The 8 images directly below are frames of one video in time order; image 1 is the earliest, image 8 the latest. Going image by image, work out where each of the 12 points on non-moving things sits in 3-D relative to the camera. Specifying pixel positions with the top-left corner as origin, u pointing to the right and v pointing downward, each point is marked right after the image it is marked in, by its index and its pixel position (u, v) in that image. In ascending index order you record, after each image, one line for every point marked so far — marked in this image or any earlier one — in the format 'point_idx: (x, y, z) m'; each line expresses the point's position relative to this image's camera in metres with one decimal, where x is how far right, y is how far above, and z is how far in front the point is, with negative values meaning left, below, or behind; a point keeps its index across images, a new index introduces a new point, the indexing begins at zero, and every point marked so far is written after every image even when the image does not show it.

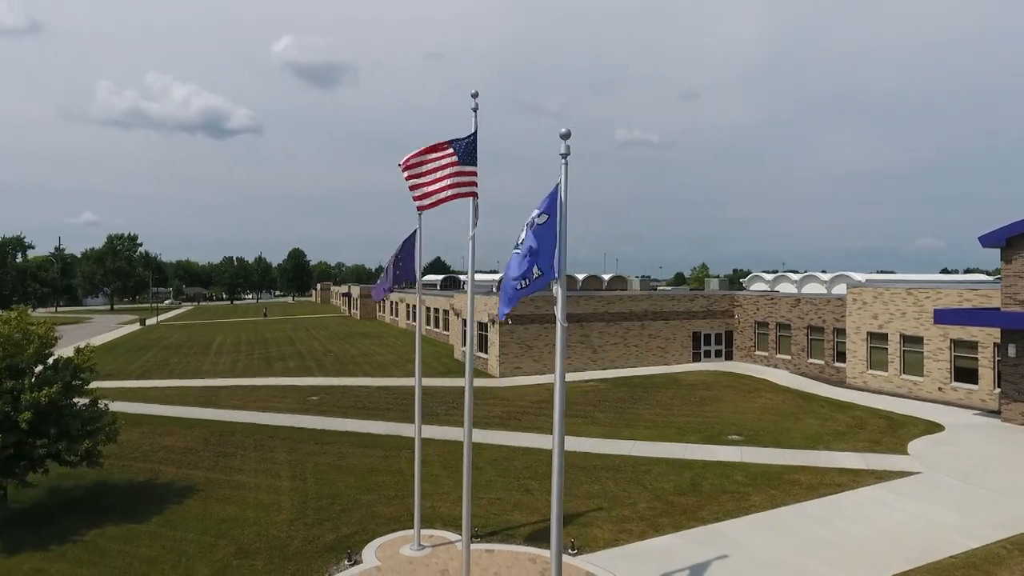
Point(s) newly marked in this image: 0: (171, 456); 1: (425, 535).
0: (-9.3, -4.6, +17.2) m
1: (-1.7, -4.7, +11.9) m
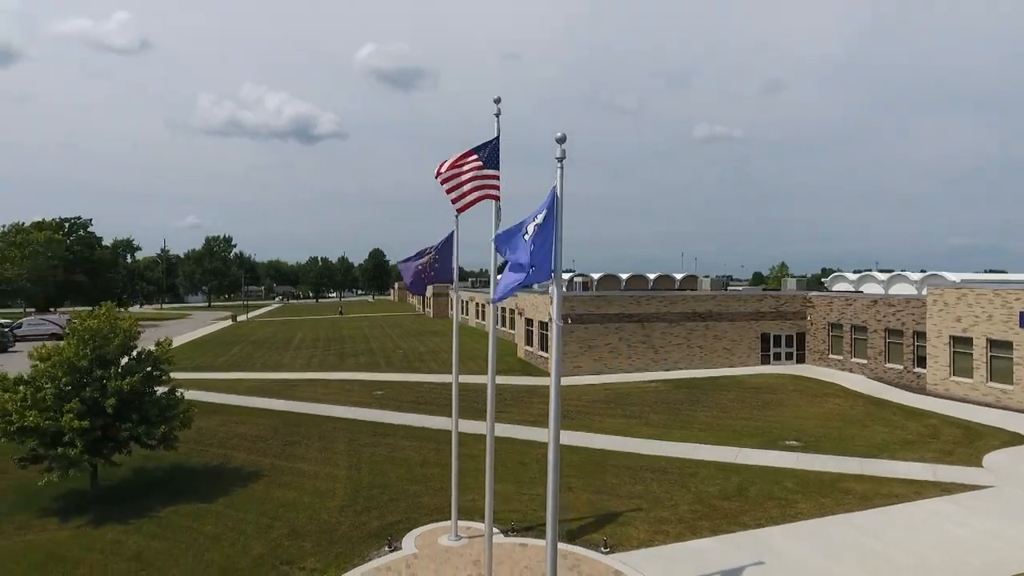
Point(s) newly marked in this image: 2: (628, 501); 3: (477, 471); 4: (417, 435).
0: (-7.9, -4.5, +18.6) m
1: (-1.0, -4.6, +12.3) m
2: (+2.4, -4.6, +13.5) m
3: (-0.9, -4.5, +15.6) m
4: (-2.8, -4.4, +19.0) m
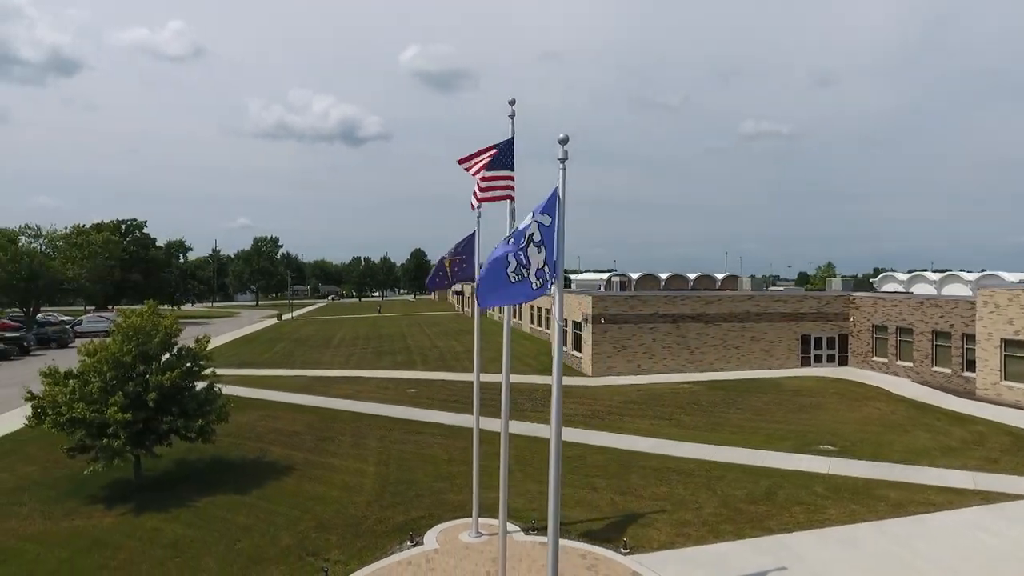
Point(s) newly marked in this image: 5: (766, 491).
0: (-7.0, -4.5, +19.1) m
1: (-0.6, -4.6, +12.5) m
2: (+2.9, -4.6, +13.4) m
3: (-0.2, -4.5, +15.8) m
4: (-2.0, -4.4, +19.2) m
5: (+5.5, -4.4, +13.8) m
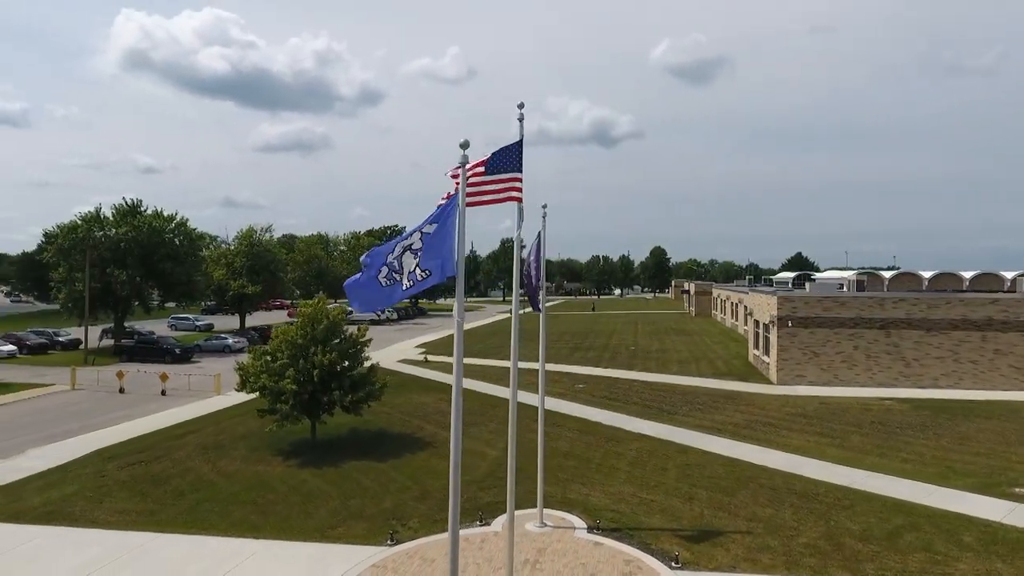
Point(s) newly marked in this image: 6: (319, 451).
0: (-2.5, -4.4, +21.4) m
1: (+0.8, -4.6, +12.8) m
2: (+4.4, -4.5, +12.3) m
3: (+2.4, -4.5, +15.7) m
4: (+2.2, -4.3, +19.5) m
5: (+6.9, -4.4, +11.6) m
6: (-5.5, -4.6, +18.0) m
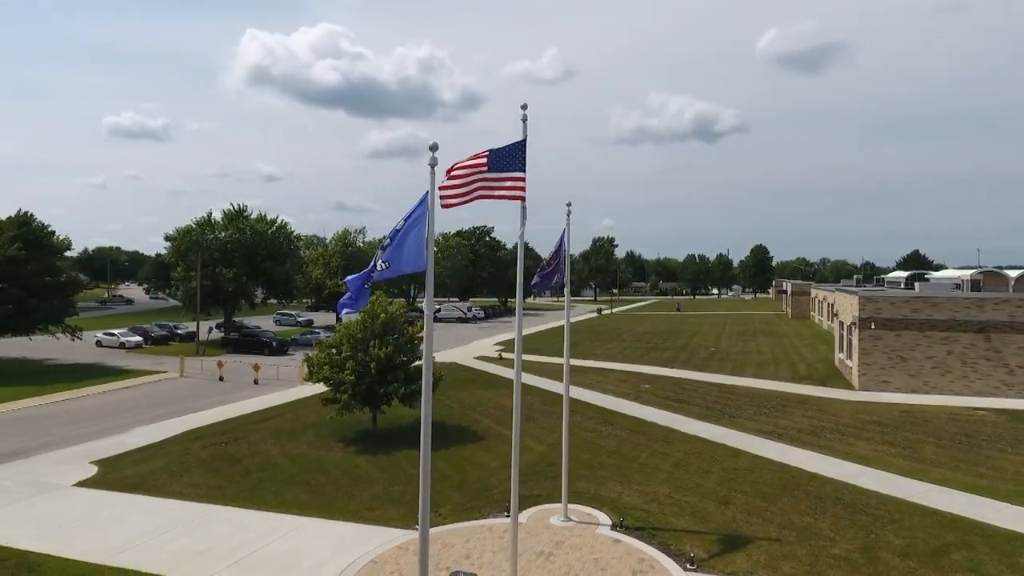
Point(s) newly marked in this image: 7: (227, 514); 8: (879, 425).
0: (-0.5, -4.3, +21.9) m
1: (+1.4, -4.5, +12.9) m
2: (+4.9, -4.5, +11.8) m
3: (+3.4, -4.4, +15.5) m
4: (+3.8, -4.3, +19.3) m
5: (+7.2, -4.4, +10.7) m
6: (-4.0, -4.5, +19.0) m
7: (-6.1, -4.8, +13.5) m
8: (+10.9, -4.0, +18.7) m
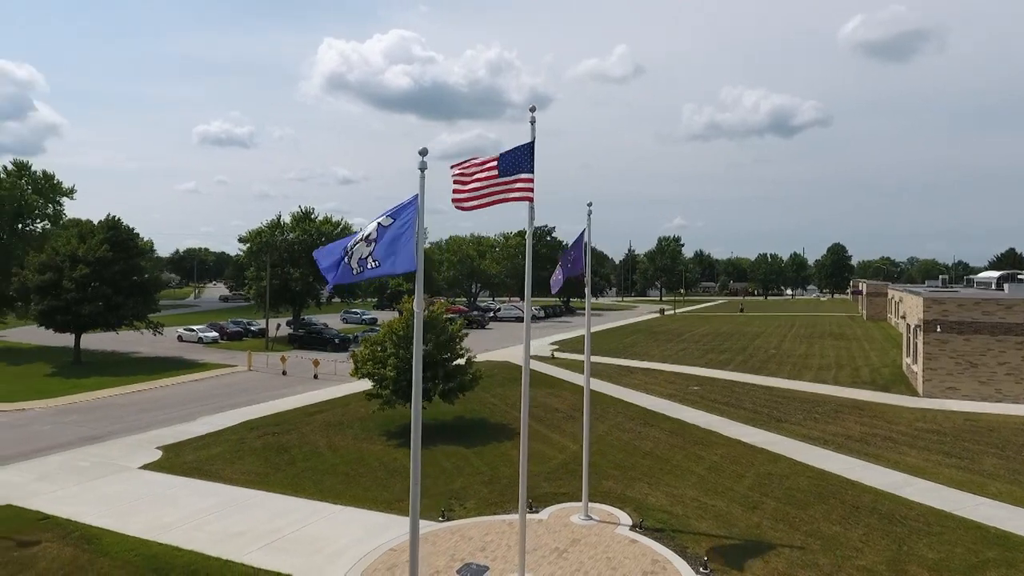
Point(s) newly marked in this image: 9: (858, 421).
0: (+0.9, -4.3, +22.1) m
1: (+1.8, -4.5, +12.9) m
2: (+5.2, -4.5, +11.5) m
3: (+4.1, -4.4, +15.2) m
4: (+5.0, -4.3, +19.0) m
5: (+7.4, -4.4, +10.1) m
6: (-2.9, -4.5, +19.6) m
7: (-5.5, -4.8, +14.3) m
8: (+11.9, -4.1, +17.6) m
9: (+10.6, -4.1, +19.4) m
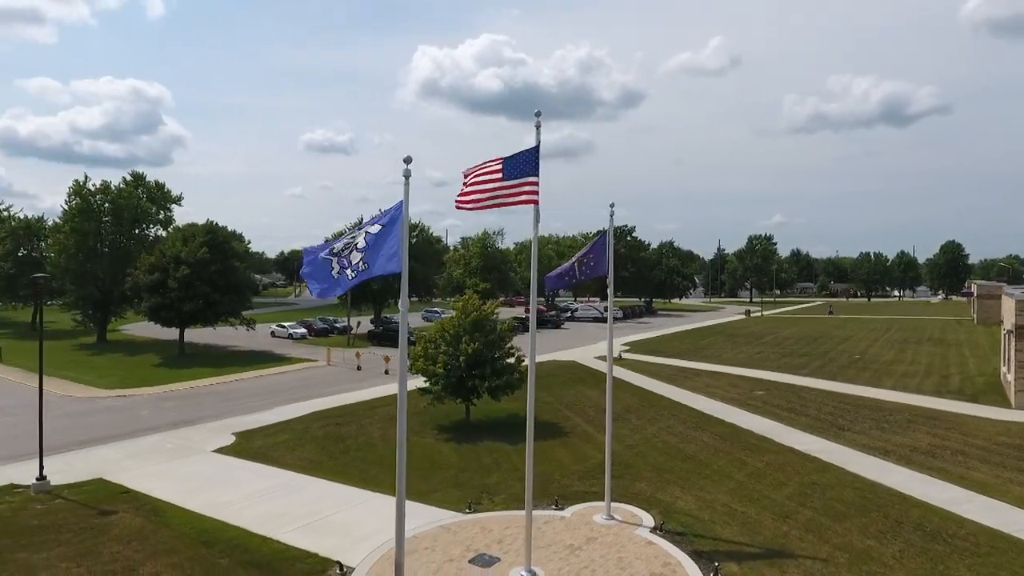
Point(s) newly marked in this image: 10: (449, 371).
0: (+2.7, -4.3, +22.1) m
1: (+2.3, -4.5, +12.9) m
2: (+5.4, -4.5, +11.0) m
3: (+5.0, -4.4, +14.8) m
4: (+6.3, -4.3, +18.5) m
5: (+7.5, -4.4, +9.3) m
6: (-1.4, -4.5, +20.1) m
7: (-4.7, -4.7, +15.3) m
8: (+12.9, -4.1, +16.1) m
9: (+11.9, -4.1, +18.0) m
10: (-2.0, -2.6, +19.7) m
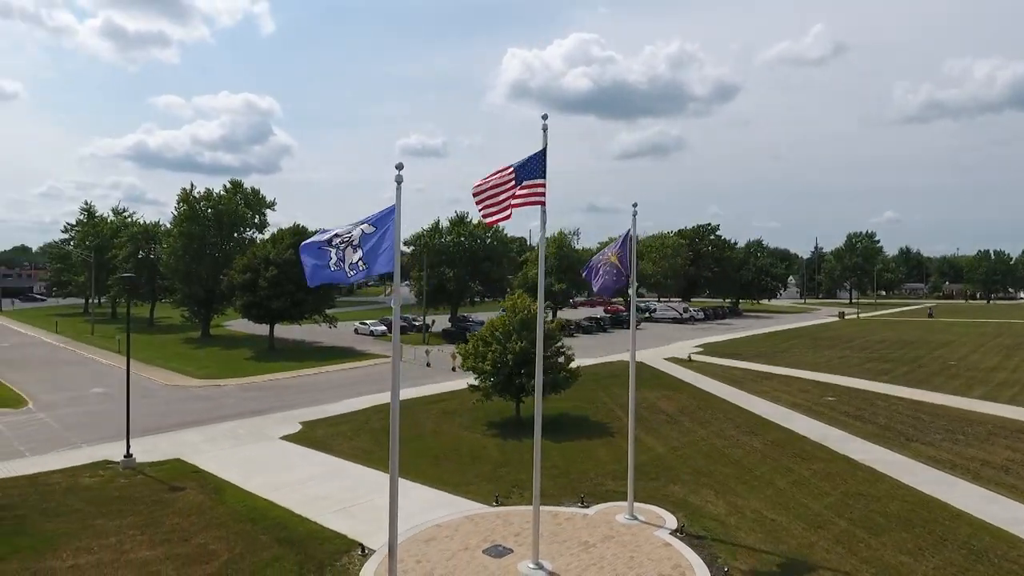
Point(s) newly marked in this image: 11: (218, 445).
0: (+4.5, -4.3, +21.8) m
1: (+2.8, -4.5, +12.8) m
2: (+5.6, -4.5, +10.4) m
3: (+5.7, -4.4, +14.4) m
4: (+7.5, -4.3, +17.8) m
5: (+7.4, -4.4, +8.5) m
6: (+0.2, -4.5, +20.5) m
7: (-3.8, -4.7, +16.2) m
8: (+13.8, -4.1, +14.5) m
9: (+13.1, -4.1, +16.5) m
10: (-0.5, -2.6, +20.1) m
11: (-9.2, -4.9, +19.7) m
